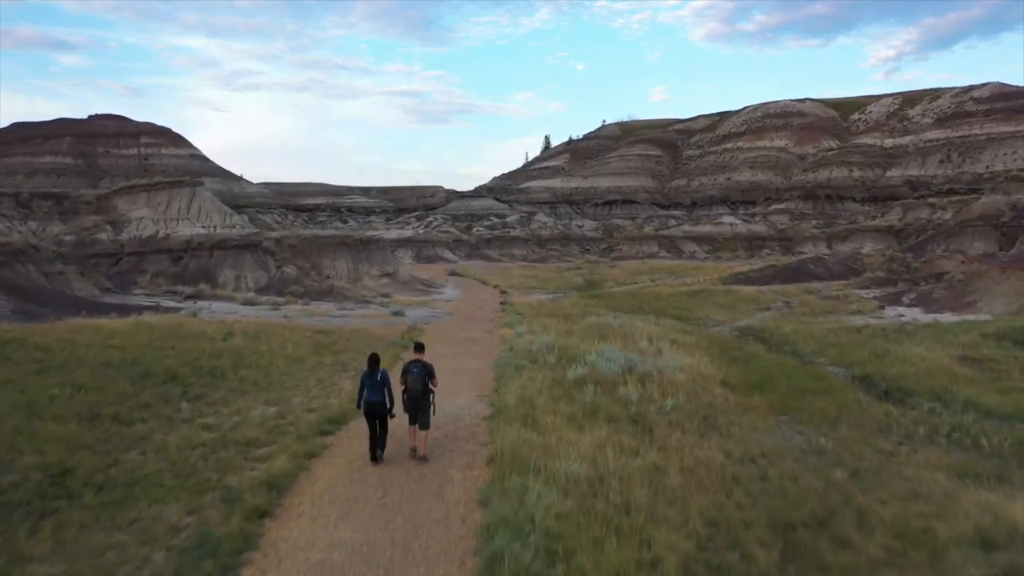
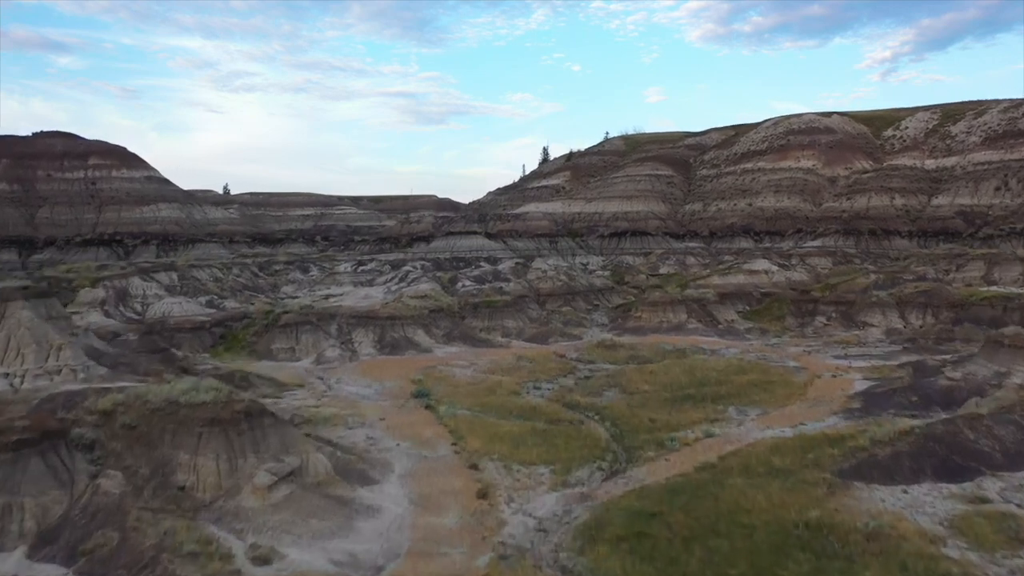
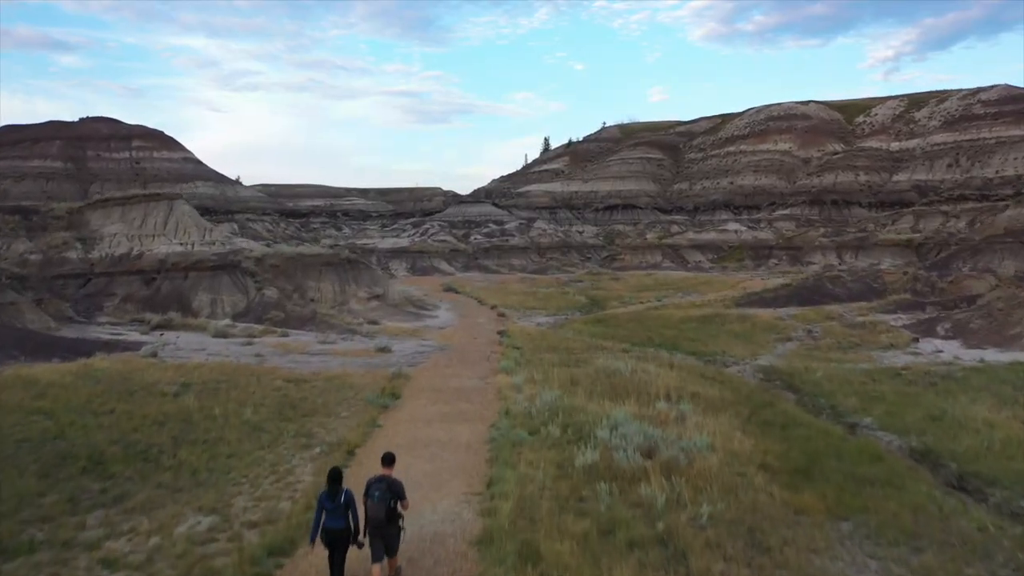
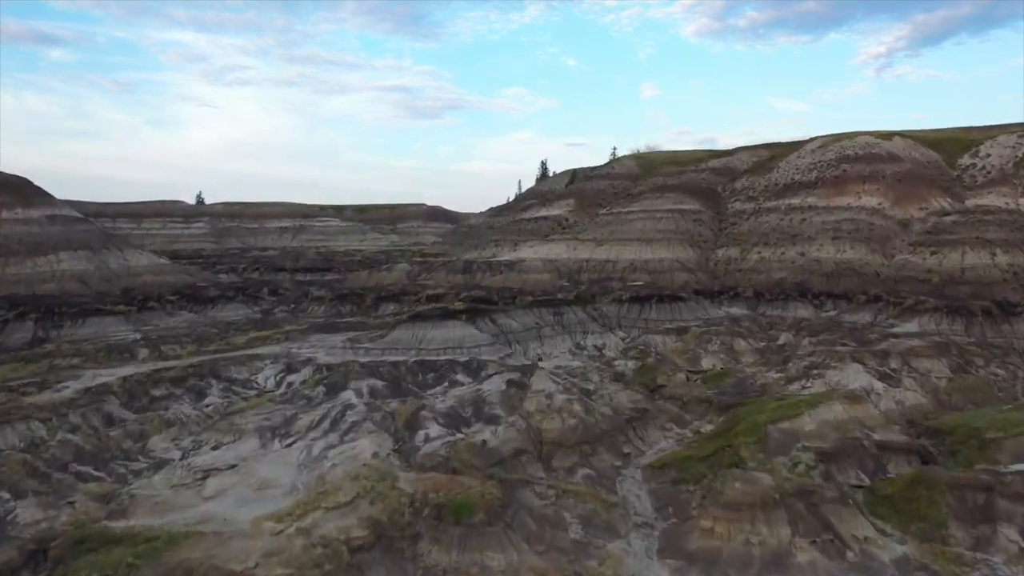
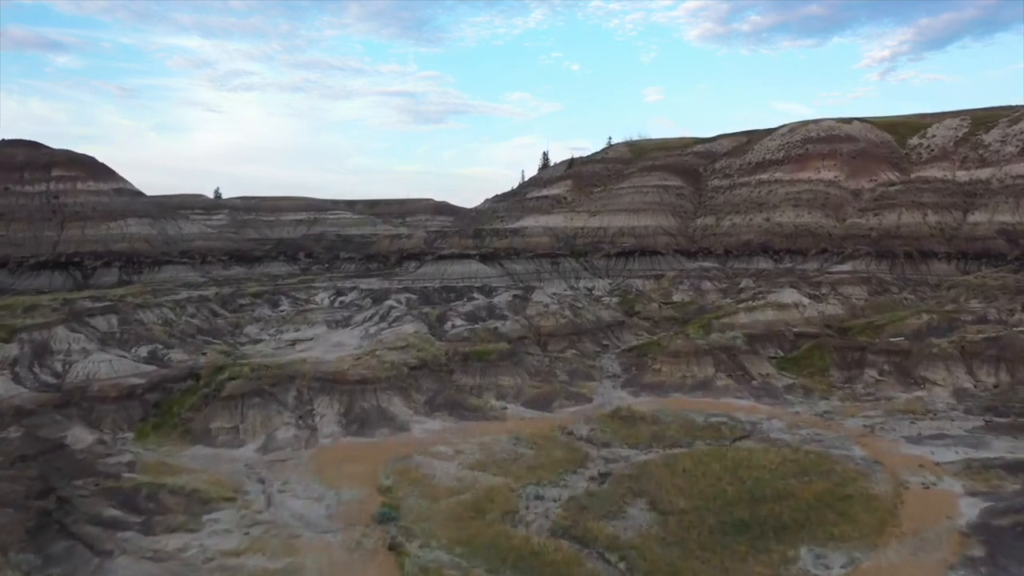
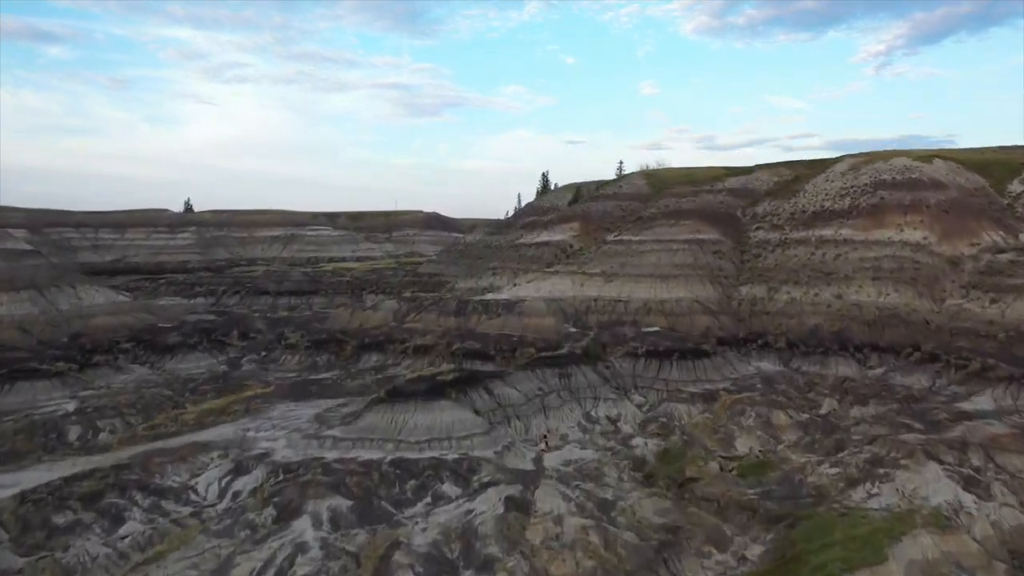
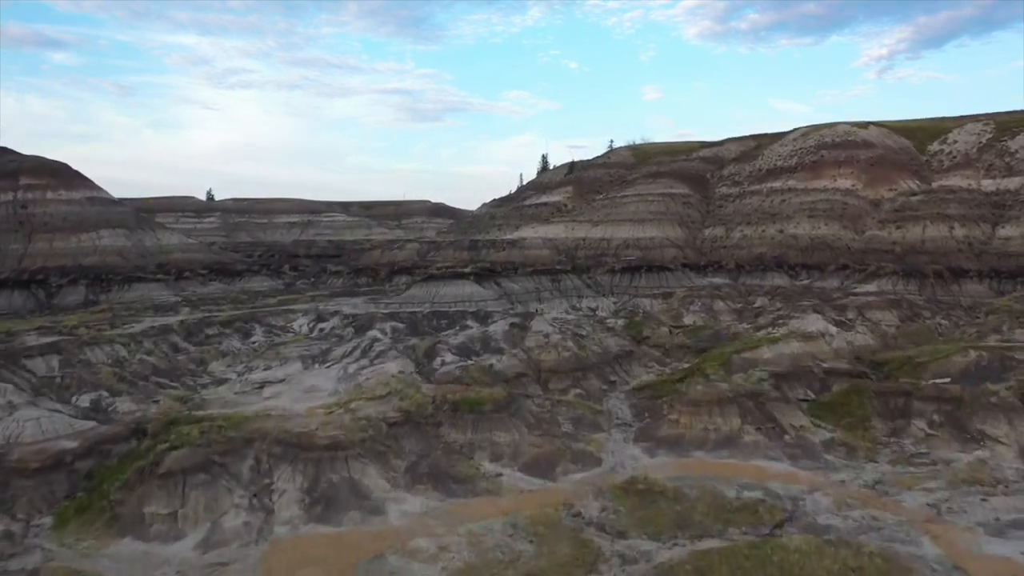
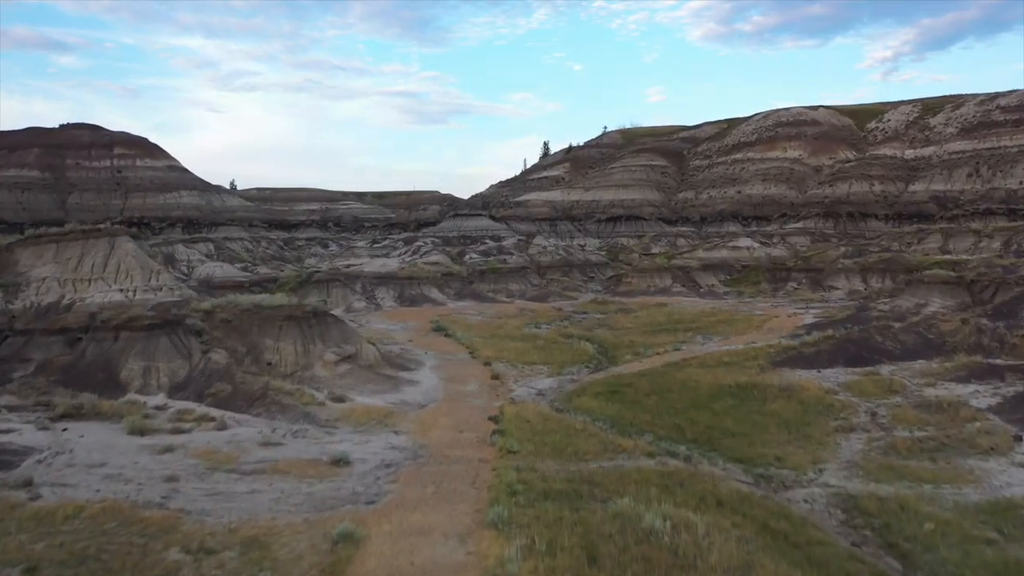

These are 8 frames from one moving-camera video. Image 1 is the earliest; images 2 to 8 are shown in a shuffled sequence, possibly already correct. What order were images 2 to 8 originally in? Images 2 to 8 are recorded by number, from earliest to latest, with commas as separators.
3, 8, 2, 5, 7, 4, 6
